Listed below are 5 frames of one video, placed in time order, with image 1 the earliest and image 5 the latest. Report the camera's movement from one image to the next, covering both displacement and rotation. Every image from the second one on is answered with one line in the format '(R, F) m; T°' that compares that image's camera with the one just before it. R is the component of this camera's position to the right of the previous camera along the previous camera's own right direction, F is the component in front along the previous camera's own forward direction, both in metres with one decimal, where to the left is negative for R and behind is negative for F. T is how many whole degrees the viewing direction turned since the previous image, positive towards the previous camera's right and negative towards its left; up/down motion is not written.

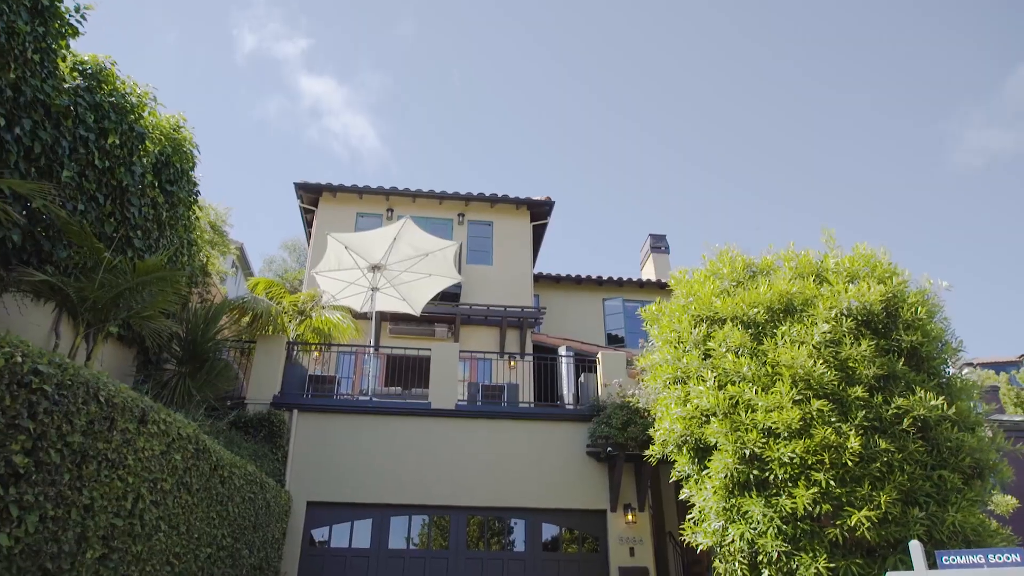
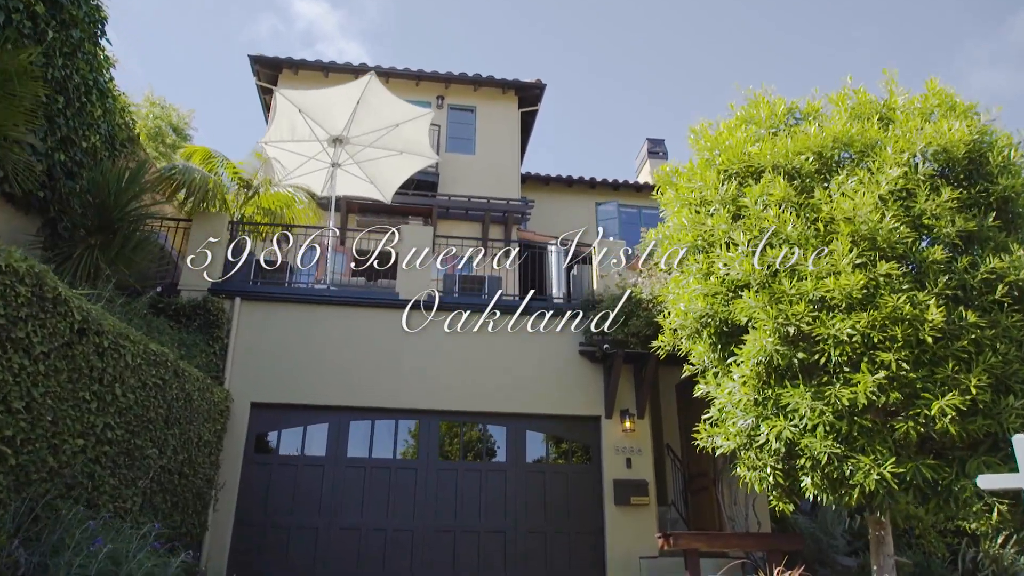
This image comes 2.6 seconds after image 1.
(+0.1, +1.7) m; +1°
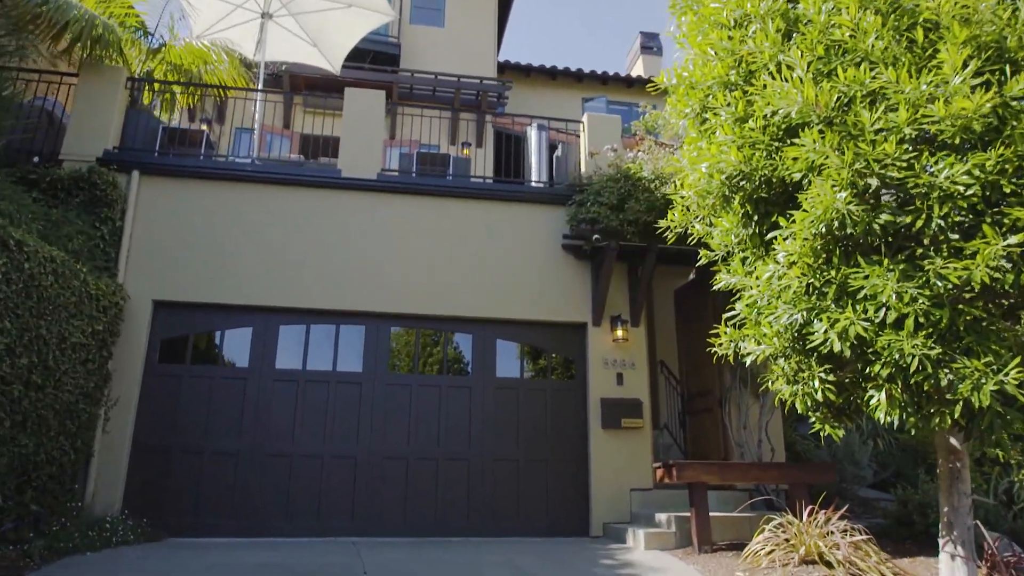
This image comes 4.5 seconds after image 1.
(+0.1, +1.8) m; +2°
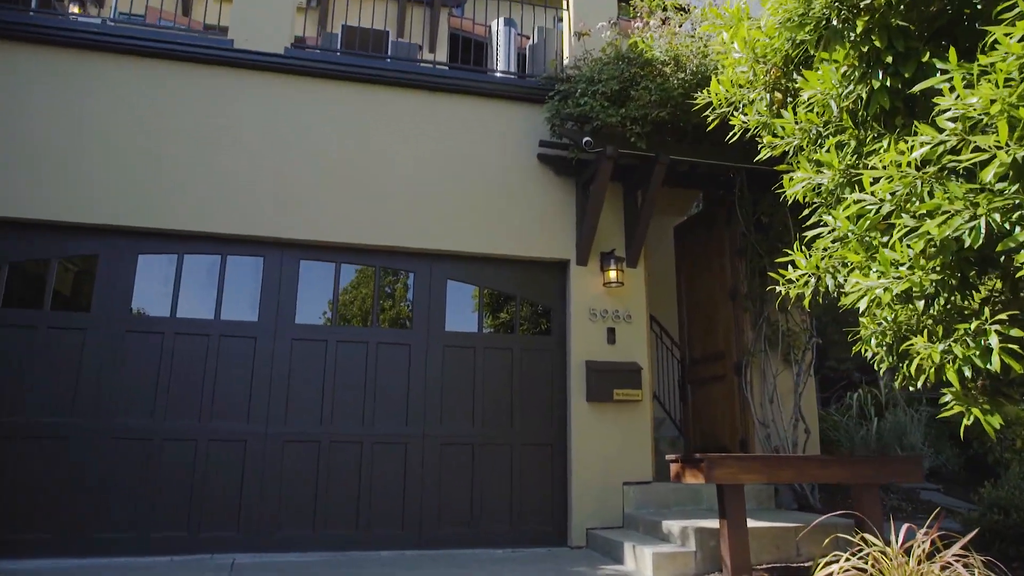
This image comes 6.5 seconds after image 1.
(0.0, +2.1) m; +4°
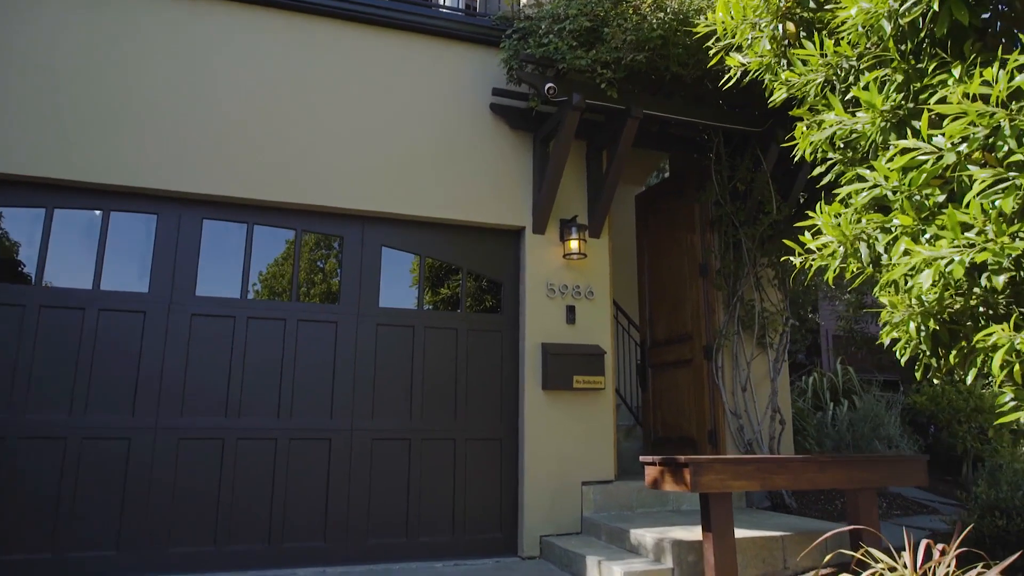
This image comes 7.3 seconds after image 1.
(-0.1, +0.8) m; +5°
